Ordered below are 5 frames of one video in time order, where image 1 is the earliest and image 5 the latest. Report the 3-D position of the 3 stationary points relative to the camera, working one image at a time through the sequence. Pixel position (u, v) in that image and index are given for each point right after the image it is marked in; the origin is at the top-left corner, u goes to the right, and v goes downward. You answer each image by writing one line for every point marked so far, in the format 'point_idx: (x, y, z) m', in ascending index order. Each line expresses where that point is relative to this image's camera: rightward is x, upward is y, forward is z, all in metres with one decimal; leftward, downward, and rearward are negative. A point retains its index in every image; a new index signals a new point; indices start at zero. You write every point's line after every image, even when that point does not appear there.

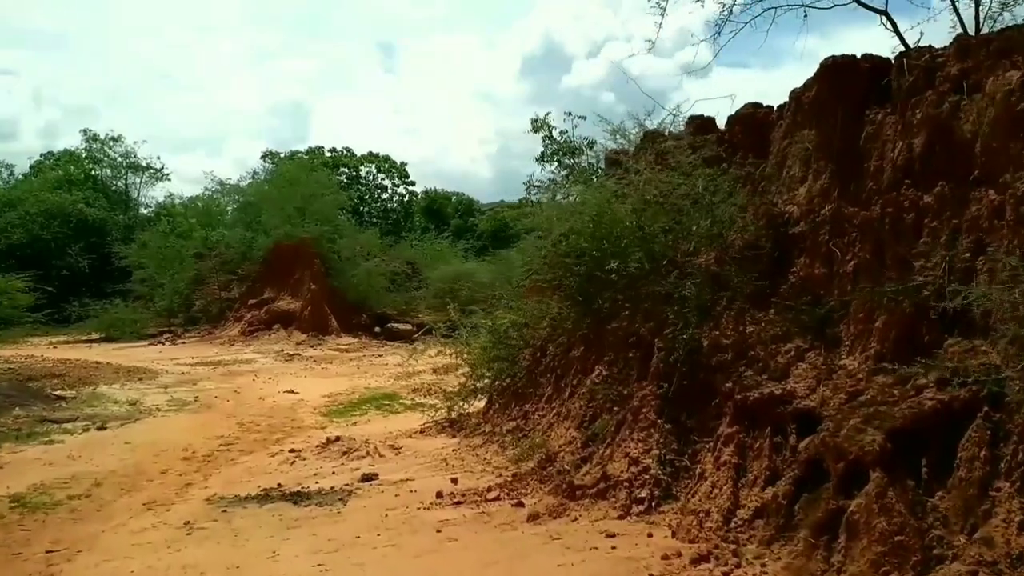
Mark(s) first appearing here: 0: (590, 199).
0: (+0.7, +0.8, +8.4) m
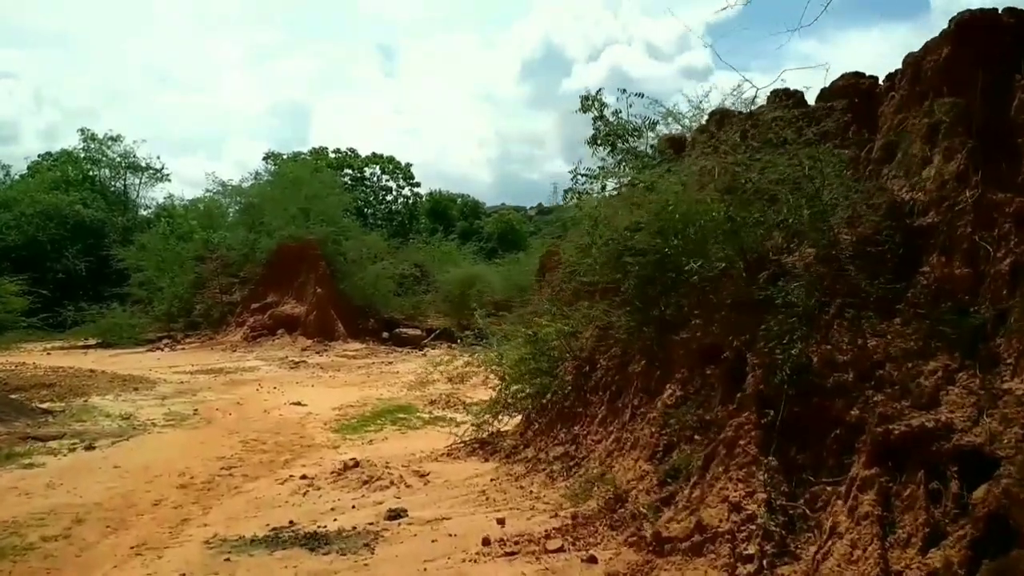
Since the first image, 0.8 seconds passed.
0: (+1.1, +0.8, +7.1) m
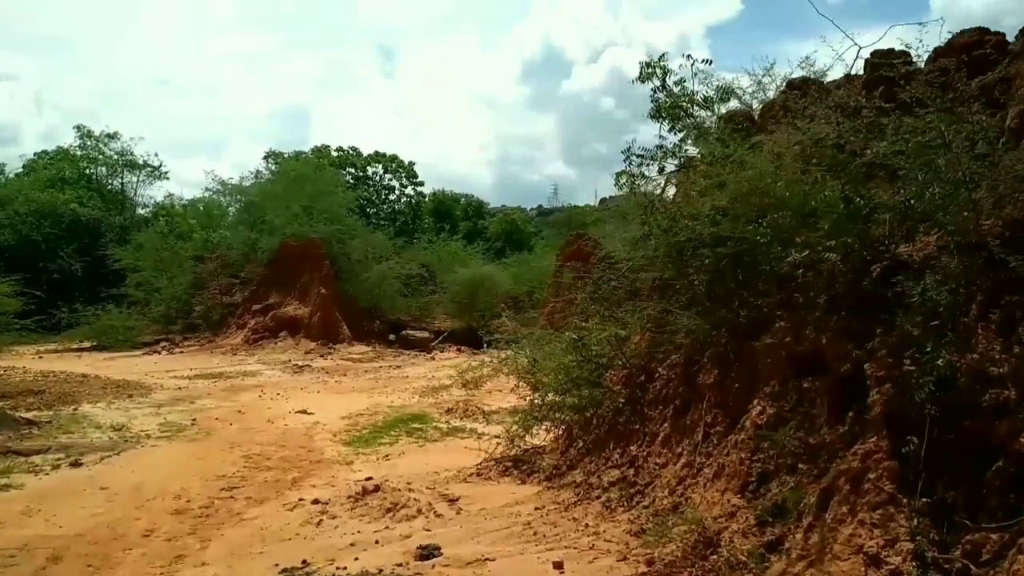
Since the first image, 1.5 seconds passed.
0: (+1.5, +0.8, +6.1) m
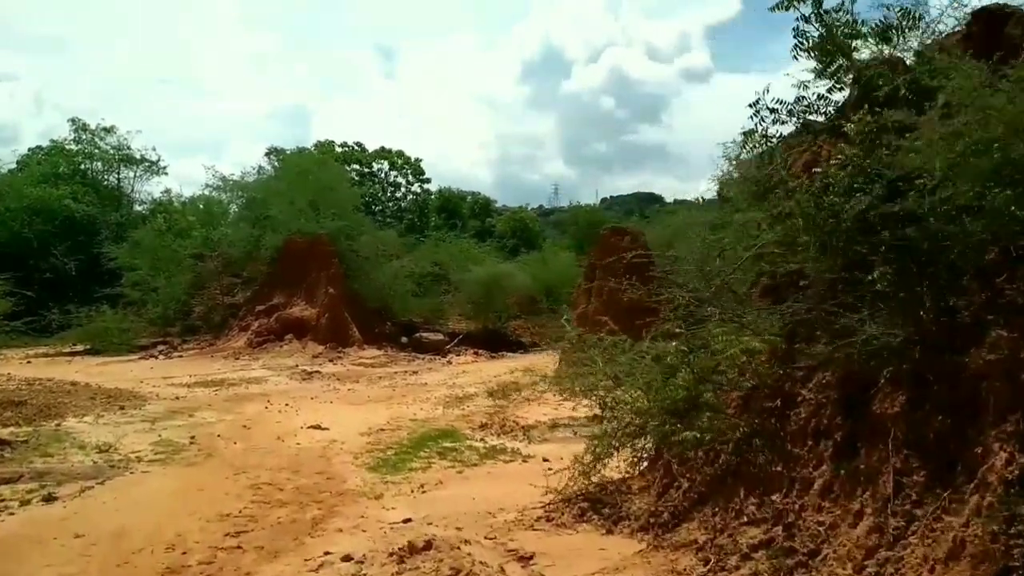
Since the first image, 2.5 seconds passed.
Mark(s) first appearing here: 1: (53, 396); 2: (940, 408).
0: (+2.0, +0.8, +4.4) m
1: (-7.7, -1.8, +15.3) m
2: (+2.1, -0.6, +4.4) m
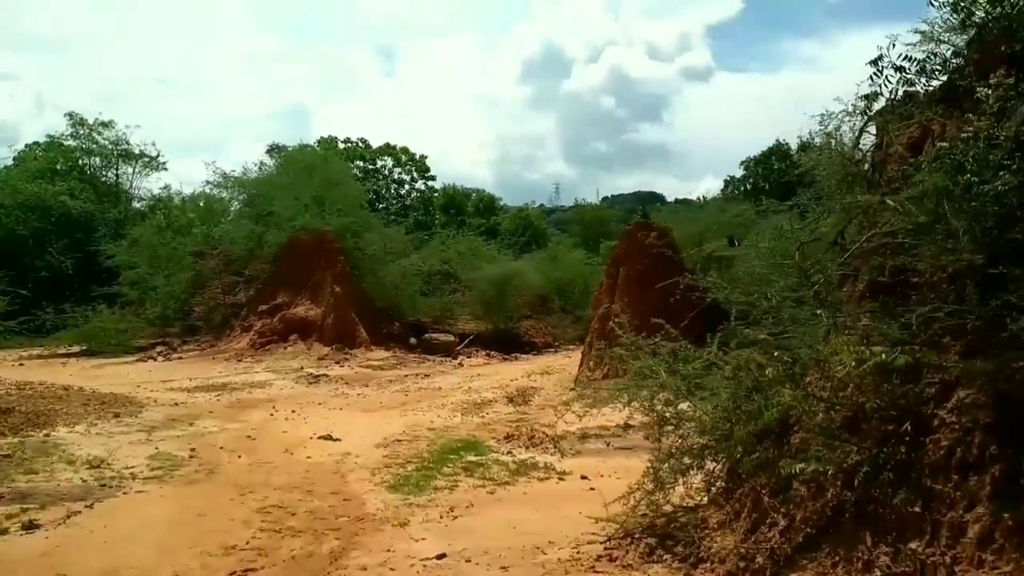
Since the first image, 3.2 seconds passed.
0: (+2.4, +0.8, +3.4) m
1: (-7.4, -1.8, +14.3) m
2: (+2.4, -0.6, +3.4) m
